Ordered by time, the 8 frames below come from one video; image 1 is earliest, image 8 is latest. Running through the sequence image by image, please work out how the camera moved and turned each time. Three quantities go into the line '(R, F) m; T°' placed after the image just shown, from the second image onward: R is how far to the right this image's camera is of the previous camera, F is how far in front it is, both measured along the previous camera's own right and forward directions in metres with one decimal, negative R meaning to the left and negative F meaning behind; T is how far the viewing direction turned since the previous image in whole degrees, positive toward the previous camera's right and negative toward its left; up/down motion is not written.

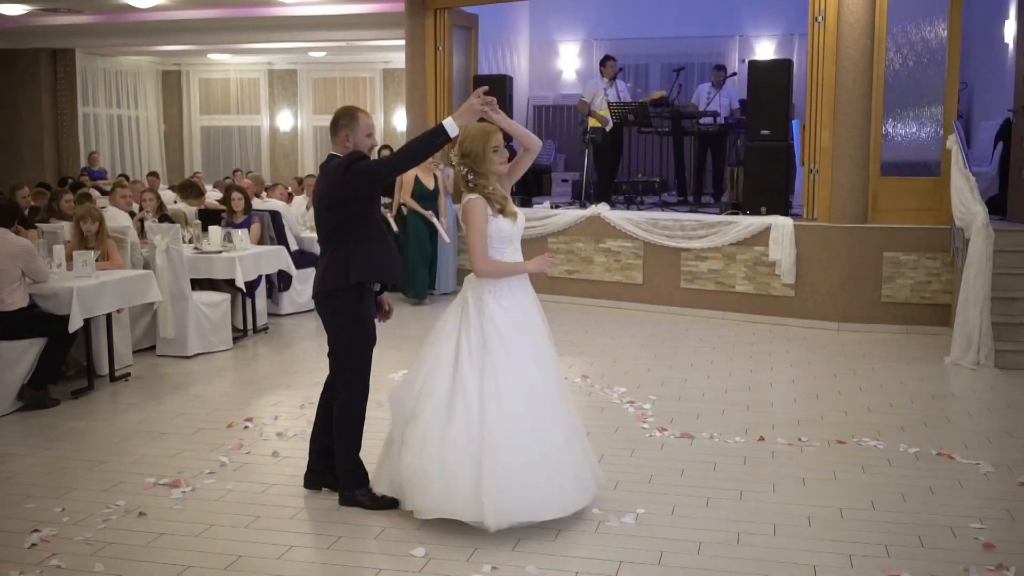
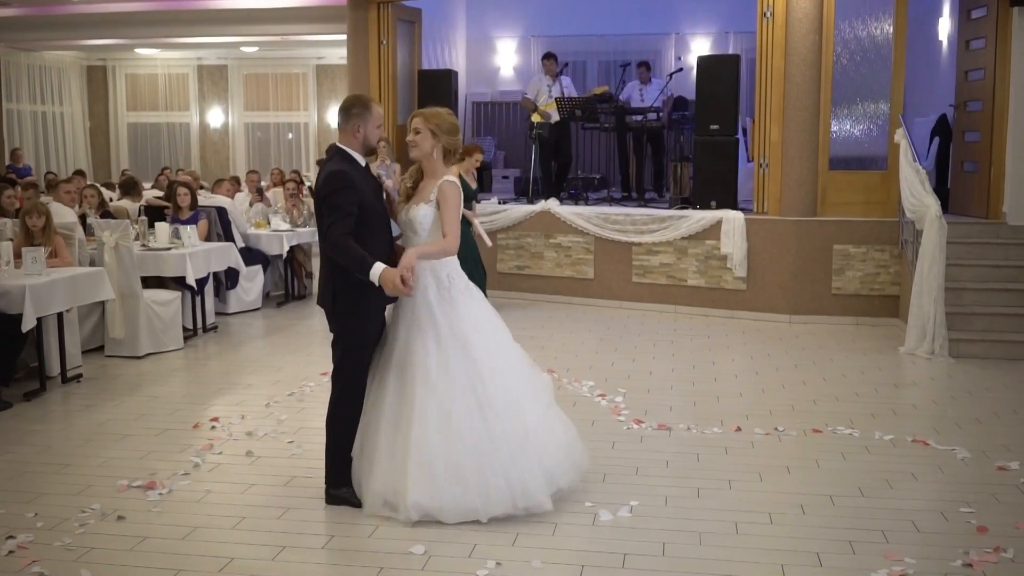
(-0.3, +0.1) m; +4°
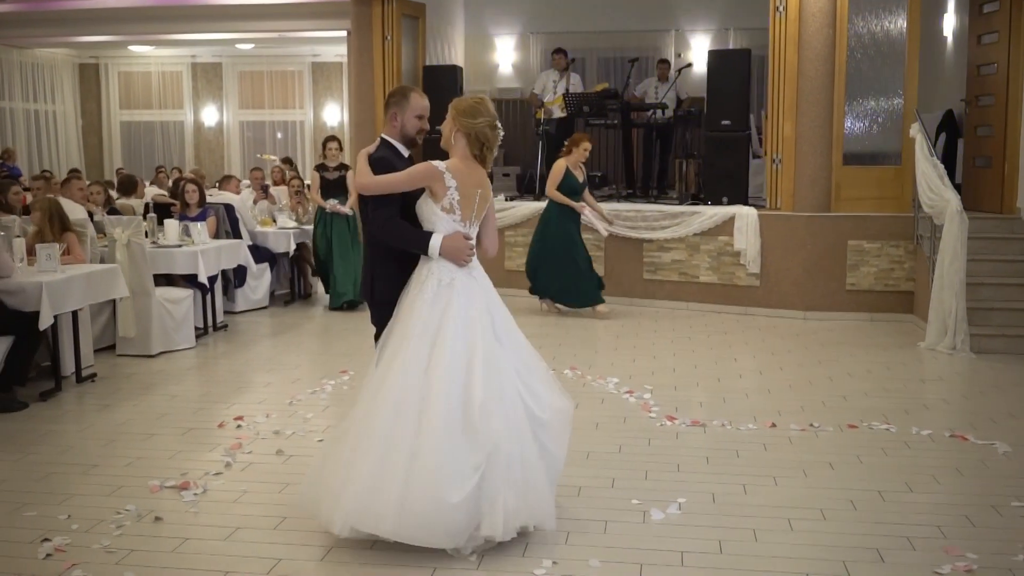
(-0.3, +0.1) m; +1°
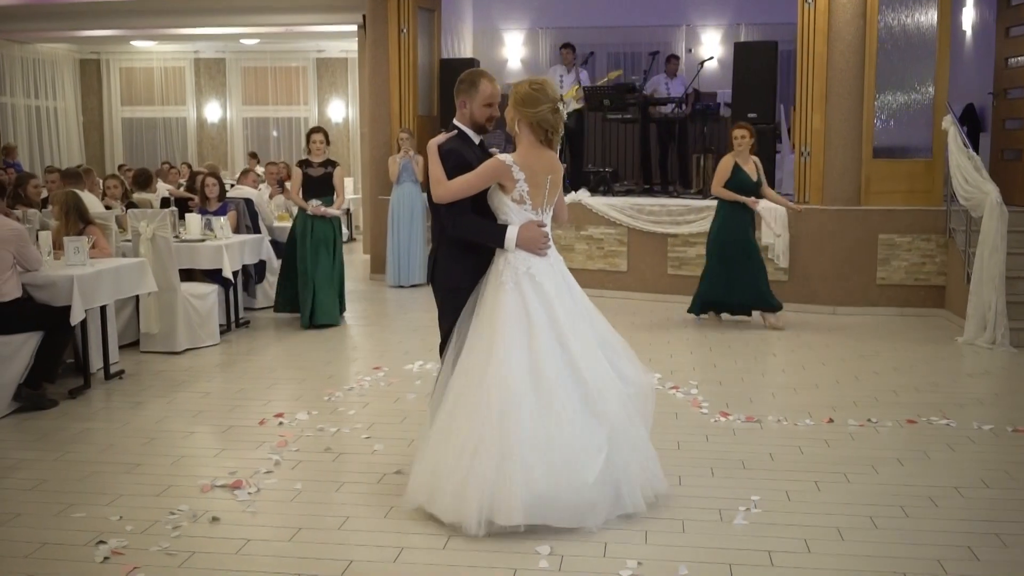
(-0.3, +0.2) m; +1°
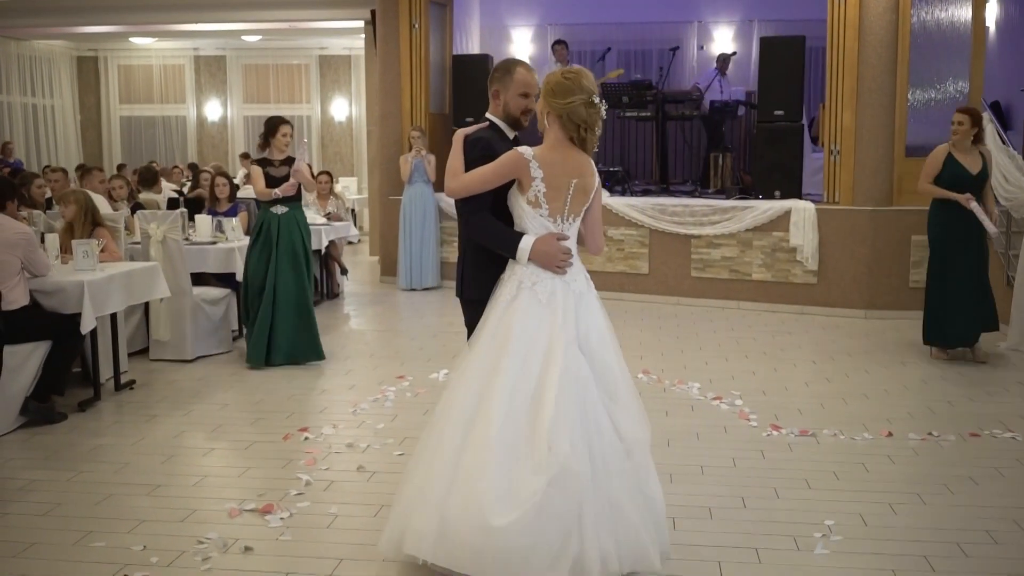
(-0.2, +0.3) m; 0°
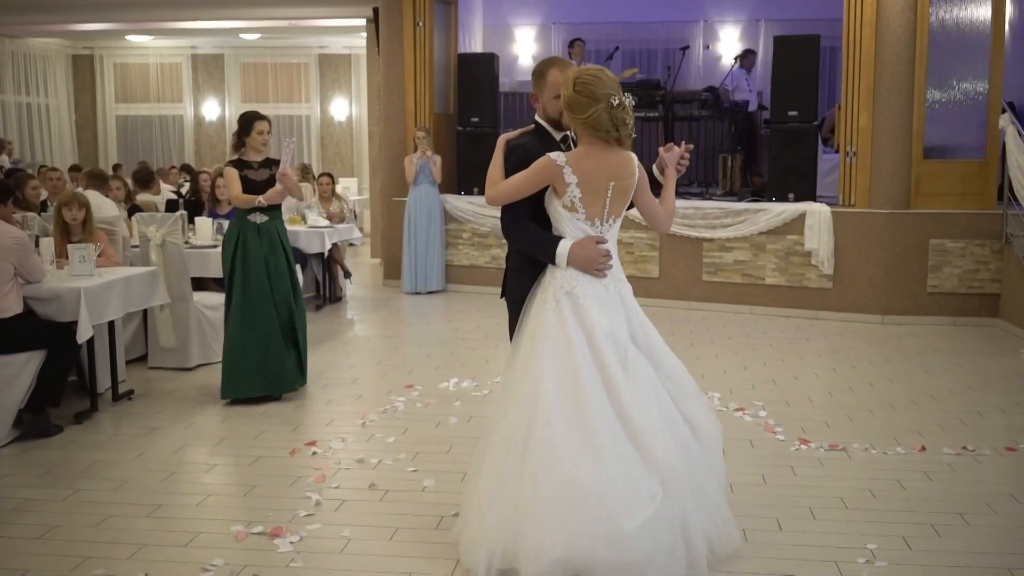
(-0.1, +0.2) m; 0°
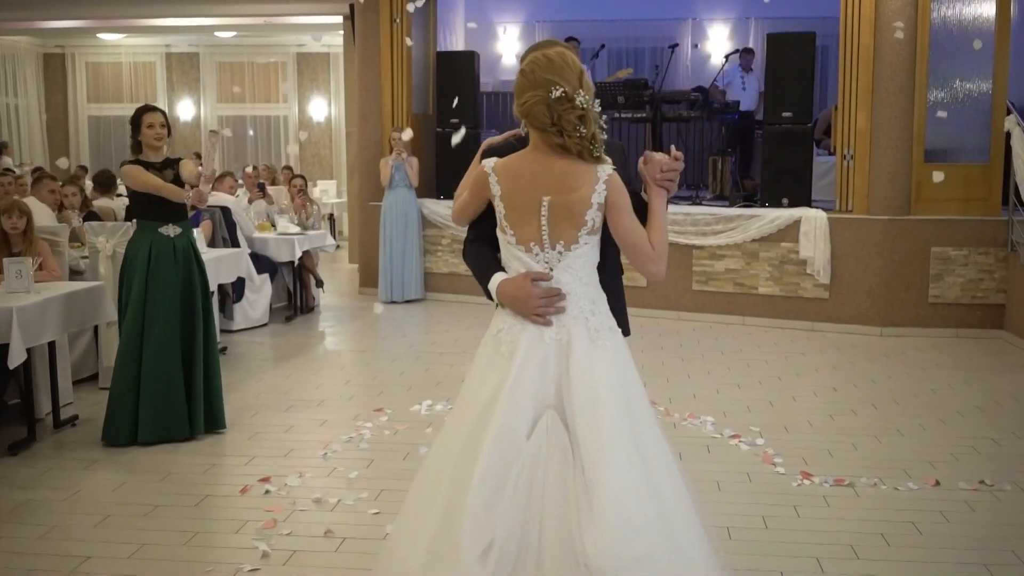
(+0.1, +0.4) m; +1°
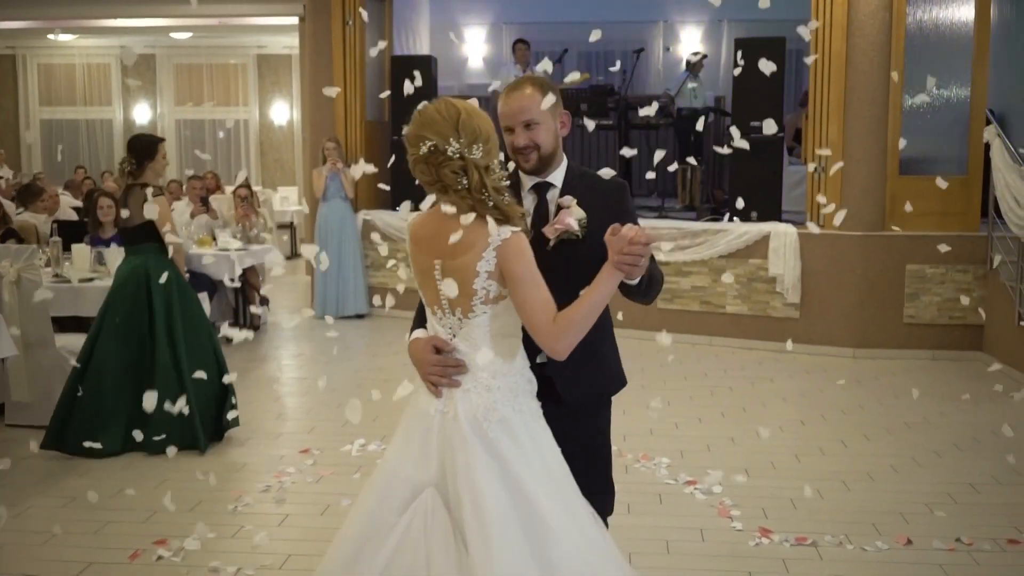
(+0.2, +0.4) m; +1°
